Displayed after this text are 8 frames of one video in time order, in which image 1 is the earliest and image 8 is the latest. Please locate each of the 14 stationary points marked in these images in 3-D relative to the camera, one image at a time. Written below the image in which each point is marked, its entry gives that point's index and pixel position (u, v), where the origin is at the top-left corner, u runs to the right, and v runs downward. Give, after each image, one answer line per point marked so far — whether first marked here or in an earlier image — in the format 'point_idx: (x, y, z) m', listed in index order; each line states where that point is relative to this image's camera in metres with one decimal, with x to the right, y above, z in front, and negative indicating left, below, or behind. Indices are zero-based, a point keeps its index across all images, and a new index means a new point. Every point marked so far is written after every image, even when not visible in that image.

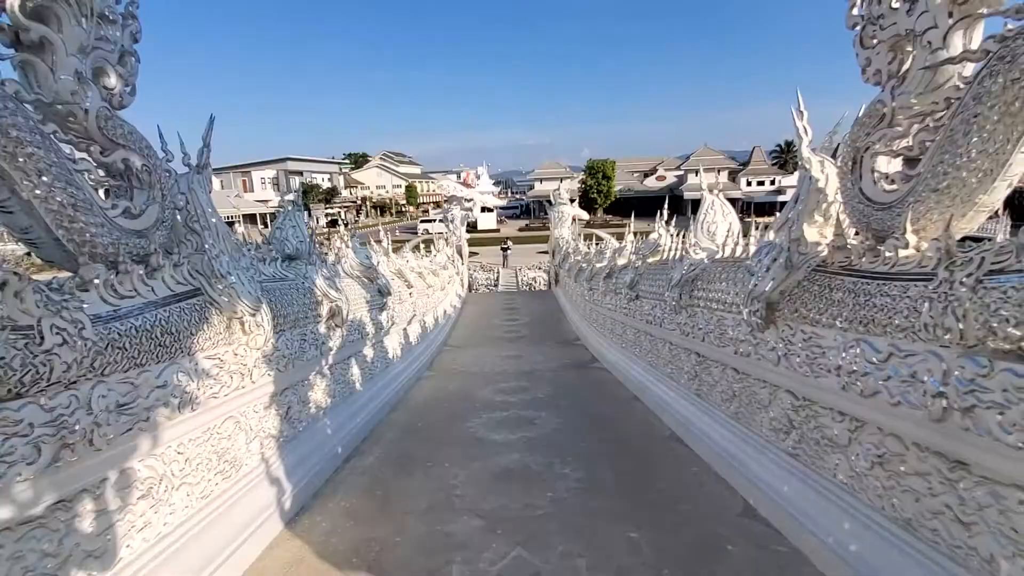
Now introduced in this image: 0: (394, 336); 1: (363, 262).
0: (-1.3, -0.5, +5.3) m
1: (-1.3, +0.2, +4.2) m
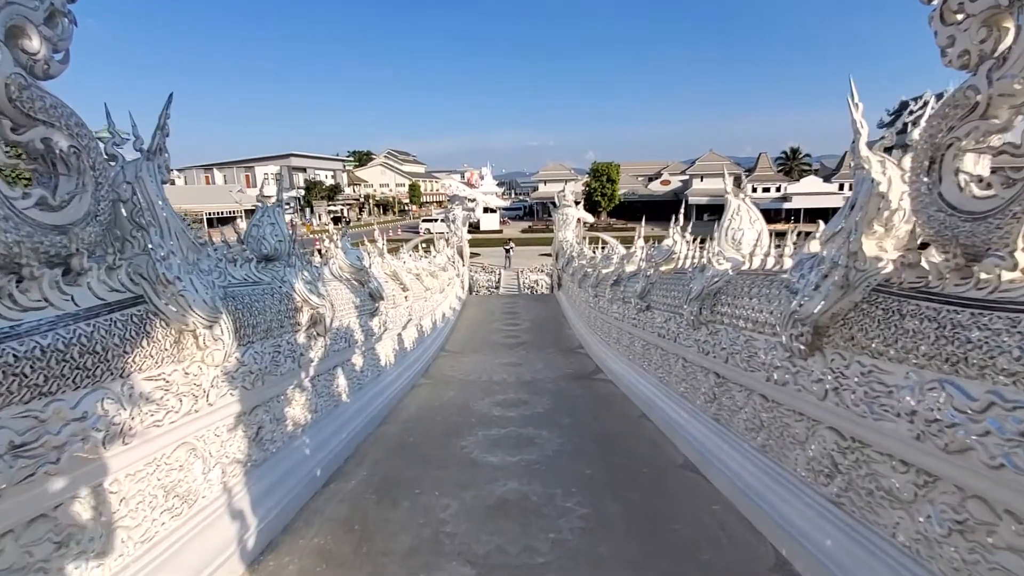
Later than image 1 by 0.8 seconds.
0: (-1.3, -0.5, +5.0) m
1: (-1.3, +0.2, +3.9) m
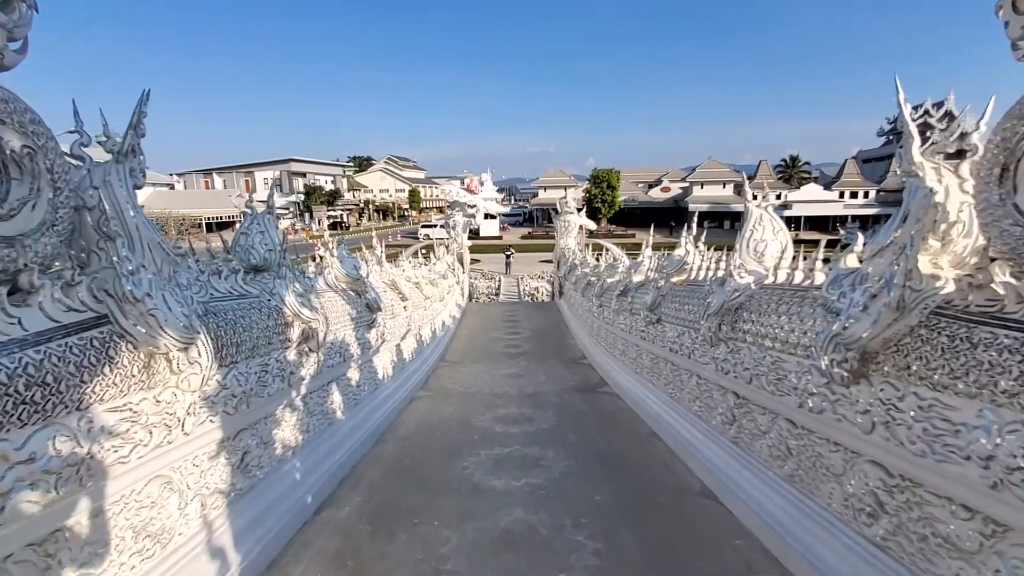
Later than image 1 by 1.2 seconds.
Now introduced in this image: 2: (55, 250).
0: (-1.2, -0.6, +4.8) m
1: (-1.2, +0.1, +3.7) m
2: (-1.4, +0.1, +1.5) m
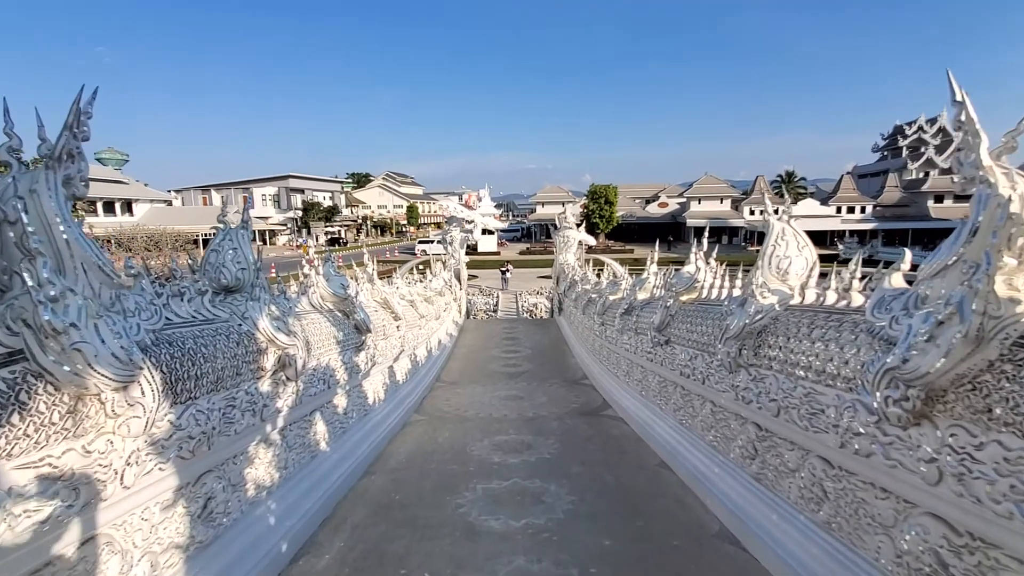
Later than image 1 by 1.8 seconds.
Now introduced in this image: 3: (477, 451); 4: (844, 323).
0: (-1.2, -0.8, +4.5) m
1: (-1.2, 0.0, +3.5) m
2: (-1.4, 0.0, +1.3) m
3: (-0.3, -1.4, +4.1) m
4: (+1.3, -0.1, +1.9) m
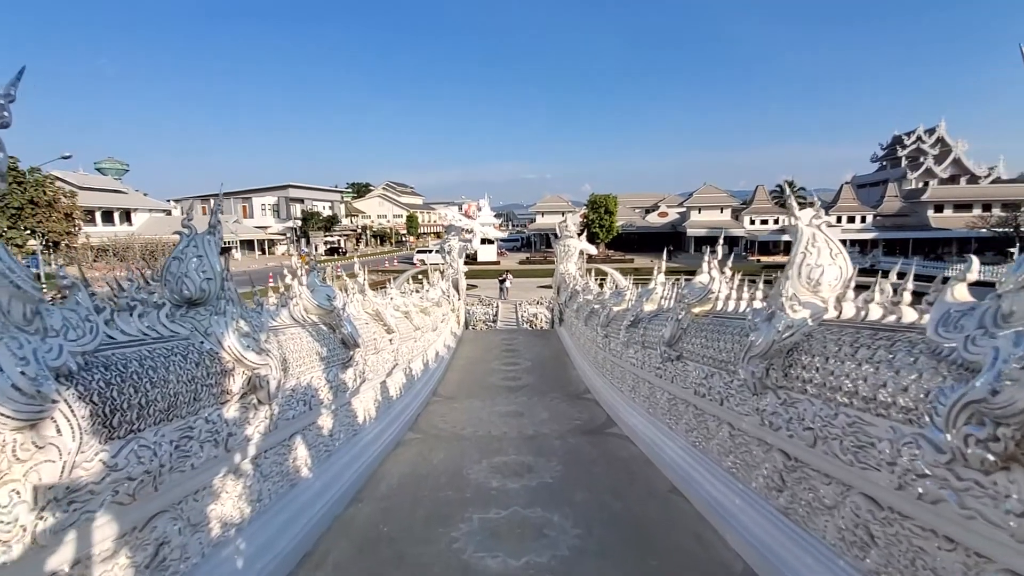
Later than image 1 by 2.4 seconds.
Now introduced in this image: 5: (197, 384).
0: (-1.2, -0.9, +4.2) m
1: (-1.2, -0.1, +3.2) m
2: (-1.4, 0.0, +1.0) m
3: (-0.3, -1.4, +3.8) m
4: (+1.3, -0.2, +1.6) m
5: (-1.2, -0.4, +1.8) m
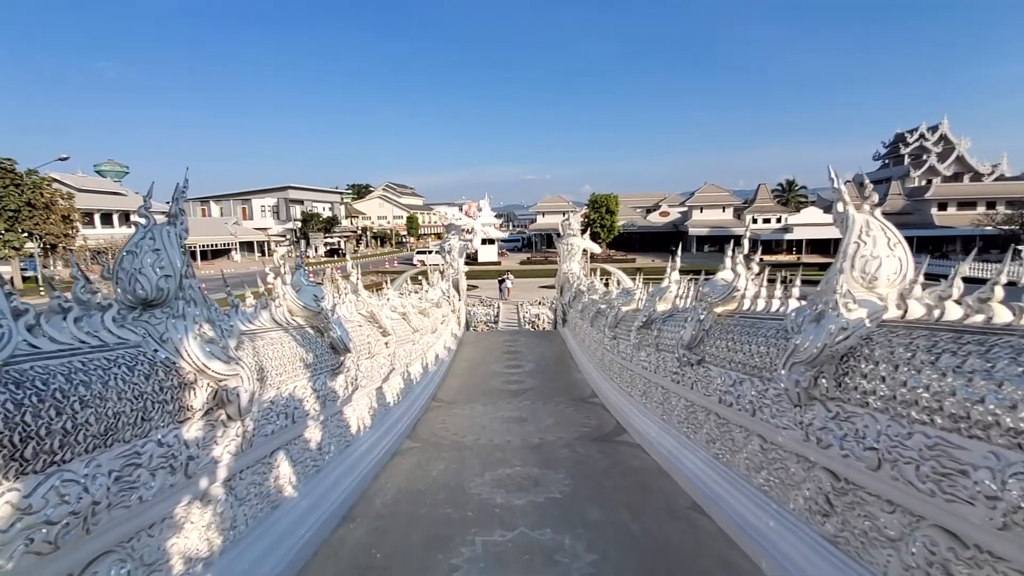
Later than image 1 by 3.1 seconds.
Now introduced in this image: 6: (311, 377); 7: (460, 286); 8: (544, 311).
0: (-1.2, -0.9, +3.9) m
1: (-1.2, -0.1, +2.9) m
2: (-1.4, 0.0, +0.7) m
3: (-0.3, -1.4, +3.5) m
4: (+1.3, -0.2, +1.3) m
5: (-1.1, -0.4, +1.6) m
6: (-1.1, -0.5, +2.8) m
7: (-1.2, 0.0, +11.7) m
8: (+0.8, -0.6, +12.5) m
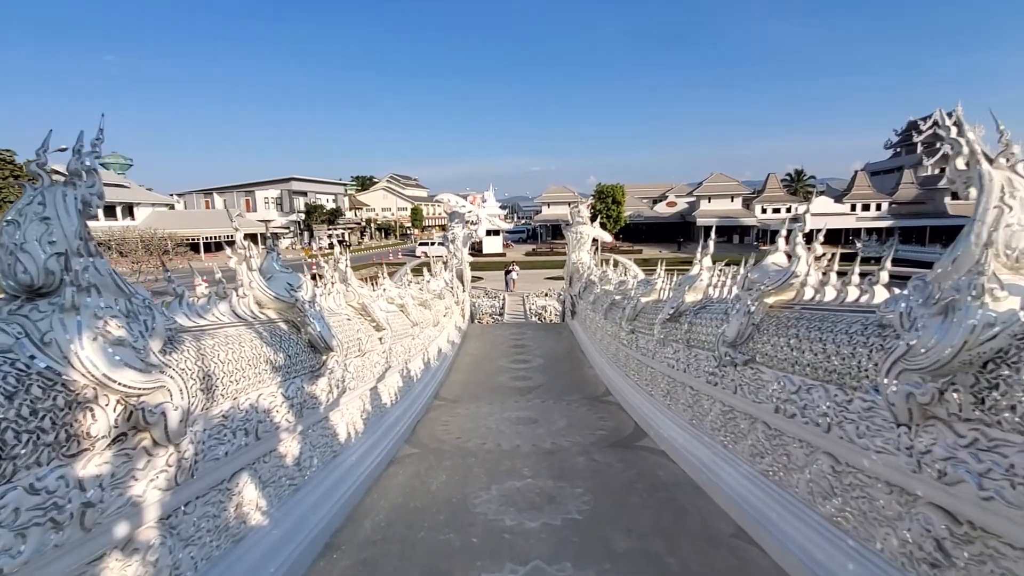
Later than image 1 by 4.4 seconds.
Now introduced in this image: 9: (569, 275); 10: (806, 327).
0: (-1.1, -0.8, +3.4) m
1: (-1.1, 0.0, +2.4) m
2: (-1.3, 0.0, +0.2) m
3: (-0.2, -1.4, +3.1) m
4: (+1.3, -0.1, +0.8) m
5: (-1.1, -0.3, +1.1) m
6: (-1.1, -0.4, +2.3) m
7: (-1.1, +0.2, +11.2) m
8: (+1.0, -0.4, +12.0) m
9: (+1.2, +0.3, +10.8) m
10: (+1.3, -0.2, +2.2) m
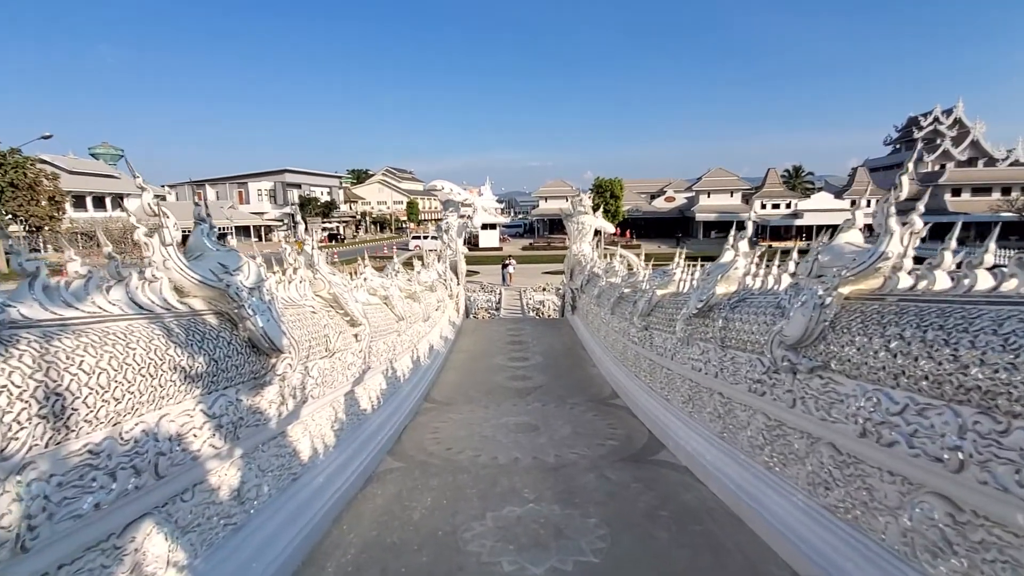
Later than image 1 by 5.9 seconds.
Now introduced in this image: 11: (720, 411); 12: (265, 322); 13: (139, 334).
0: (-1.1, -0.7, +2.8) m
1: (-1.1, 0.0, +1.9) m
2: (-1.3, +0.1, -0.4) m
3: (-0.2, -1.3, +2.5) m
4: (+1.4, -0.1, +0.3) m
5: (-1.1, -0.3, +0.5) m
6: (-1.1, -0.4, +1.7) m
7: (-1.1, +0.4, +10.6) m
8: (+0.9, -0.2, +11.4) m
9: (+1.2, +0.4, +10.2) m
10: (+1.3, -0.1, +1.6) m
11: (+1.3, -0.8, +3.1) m
12: (-1.0, -0.1, +1.9) m
13: (-1.1, -0.1, +1.5) m
